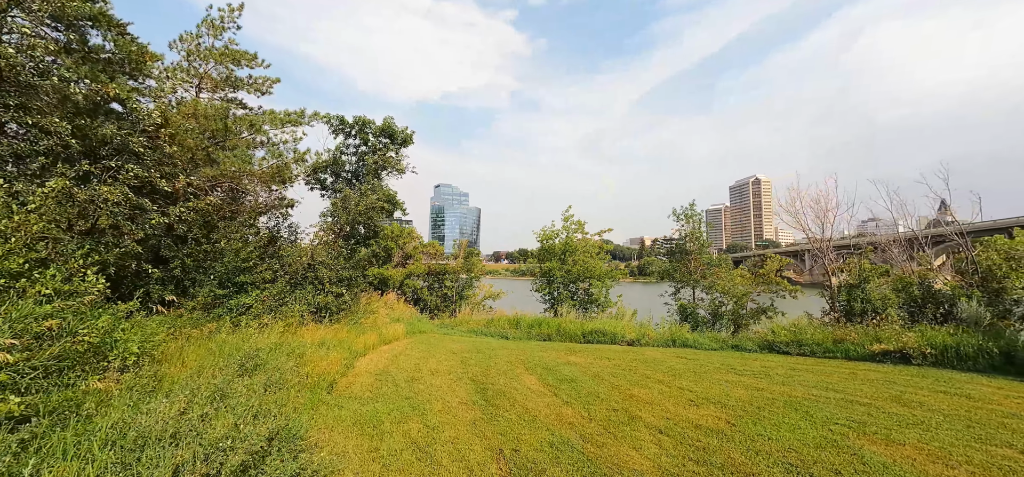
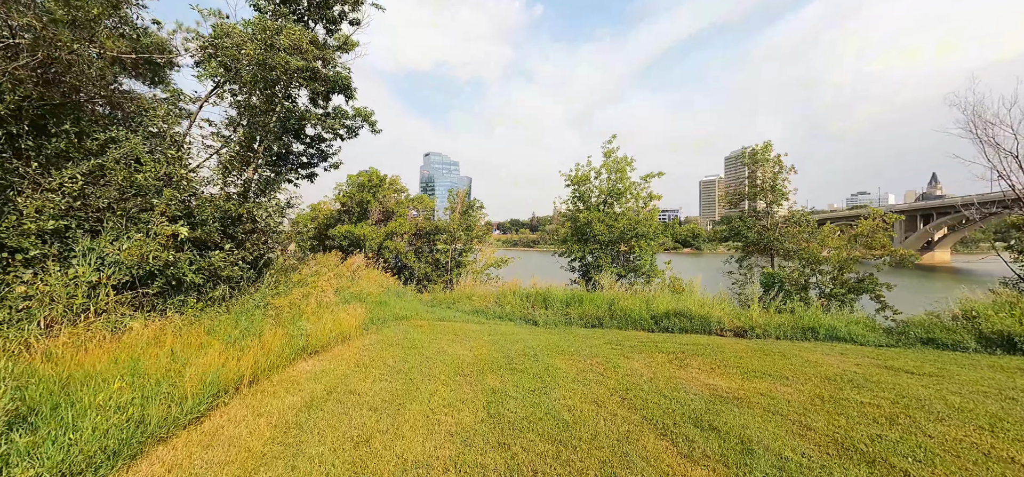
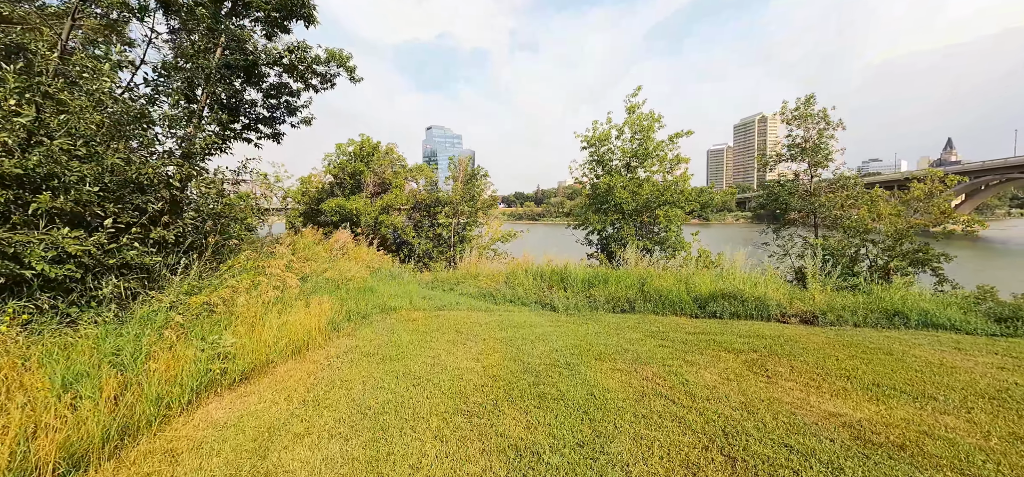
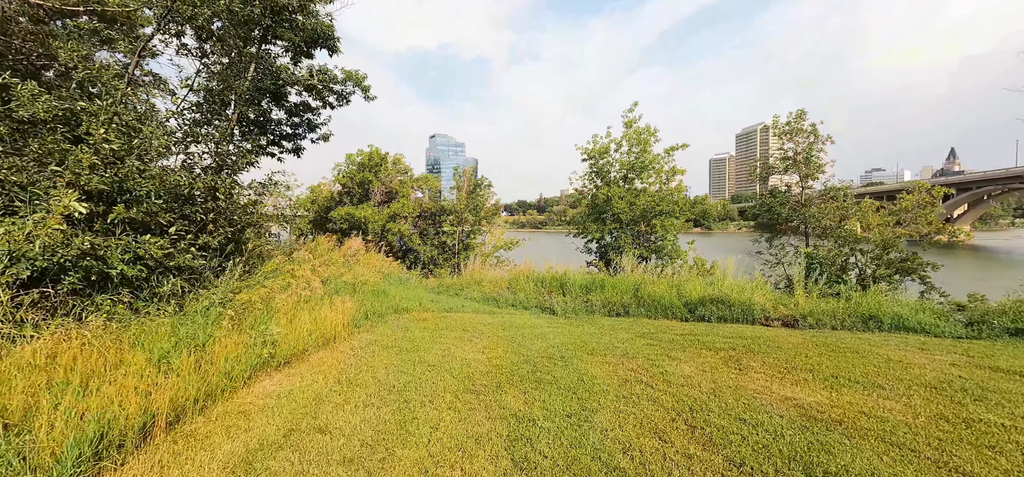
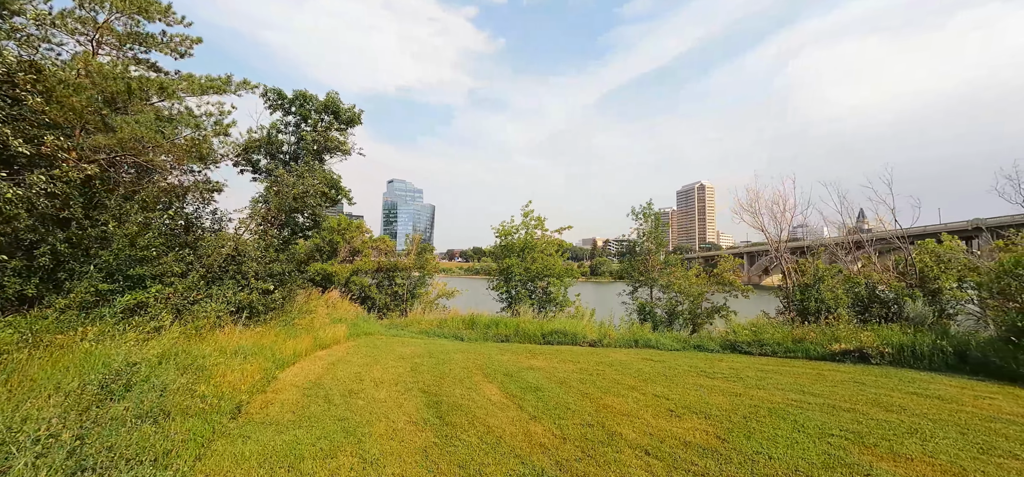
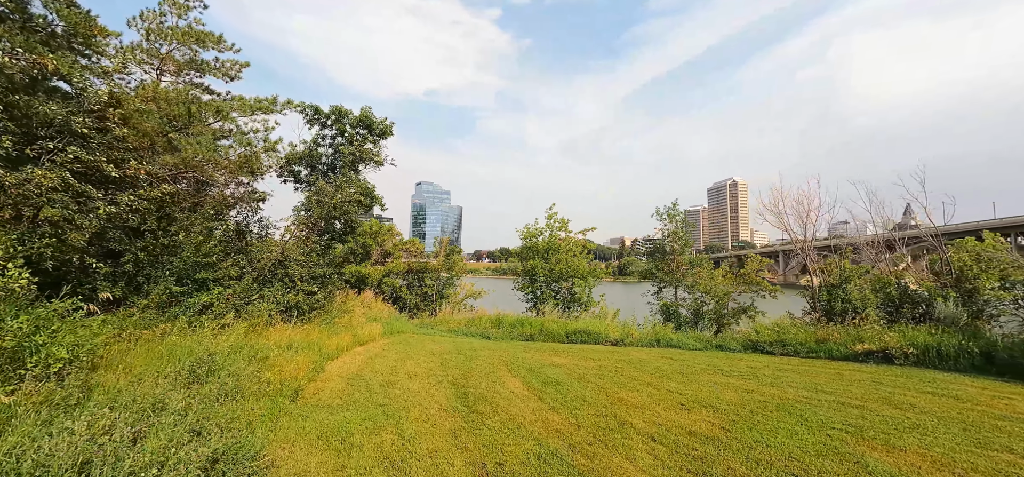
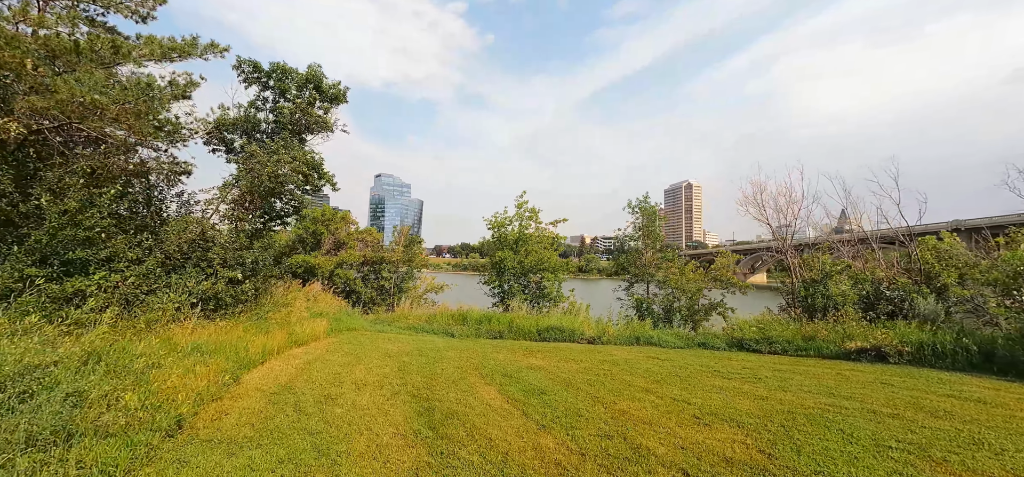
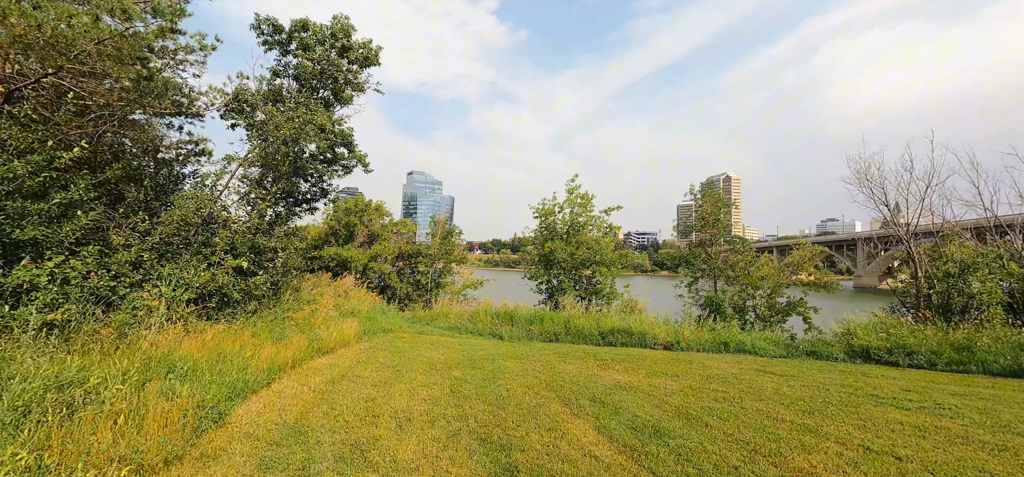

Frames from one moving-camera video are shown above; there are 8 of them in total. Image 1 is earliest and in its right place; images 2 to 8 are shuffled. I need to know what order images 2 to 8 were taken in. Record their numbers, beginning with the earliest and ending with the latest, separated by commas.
6, 5, 7, 8, 2, 4, 3
